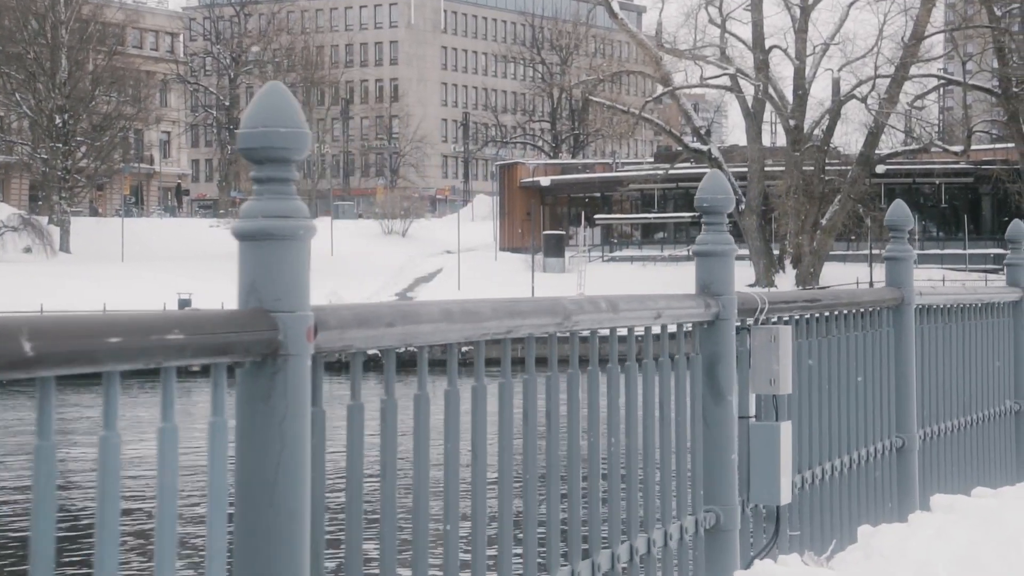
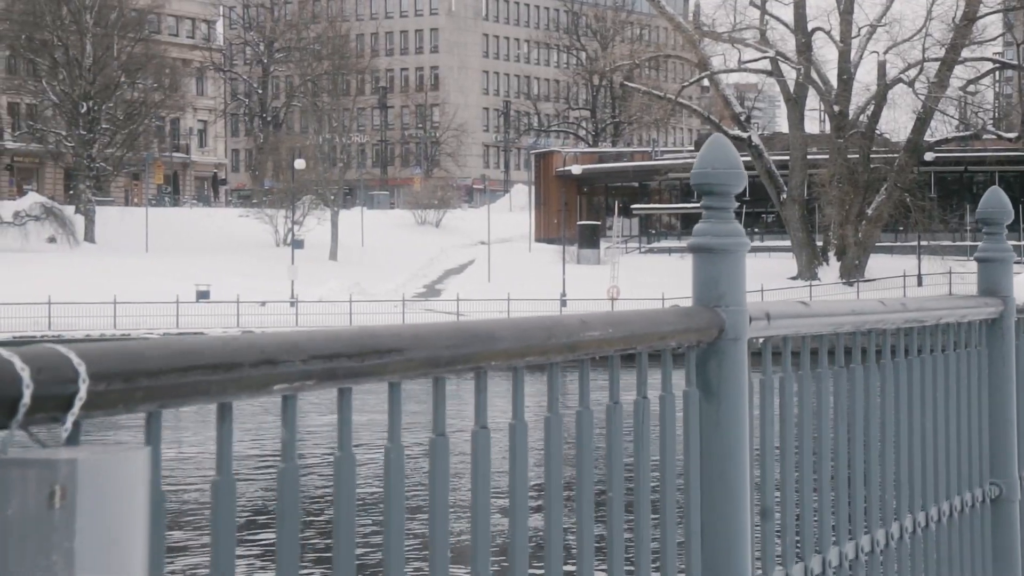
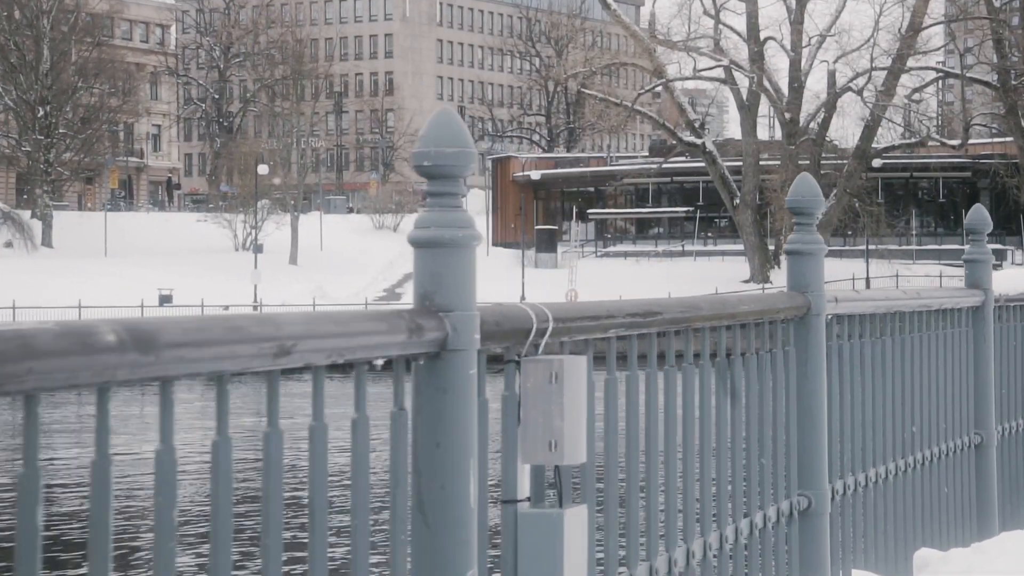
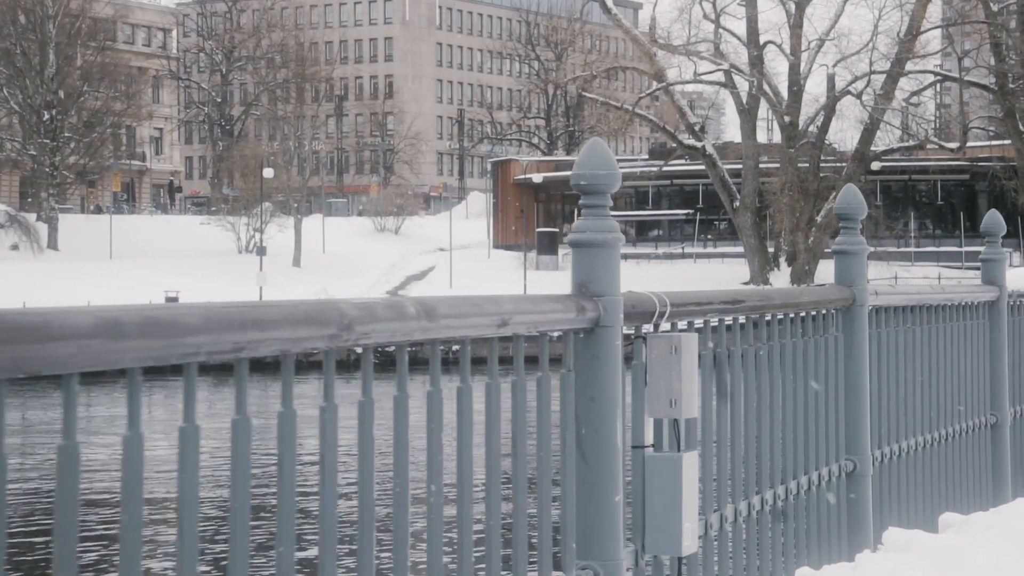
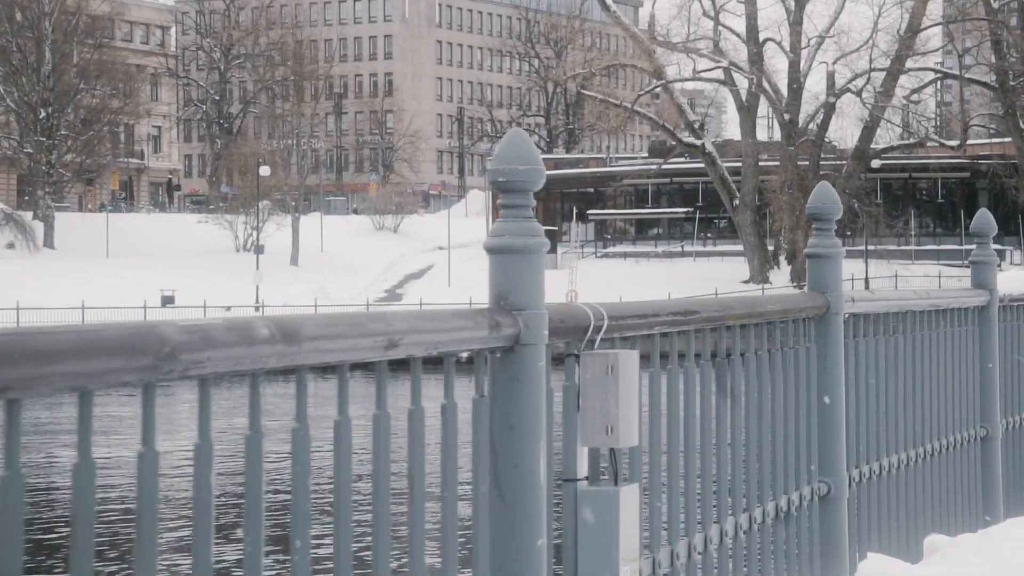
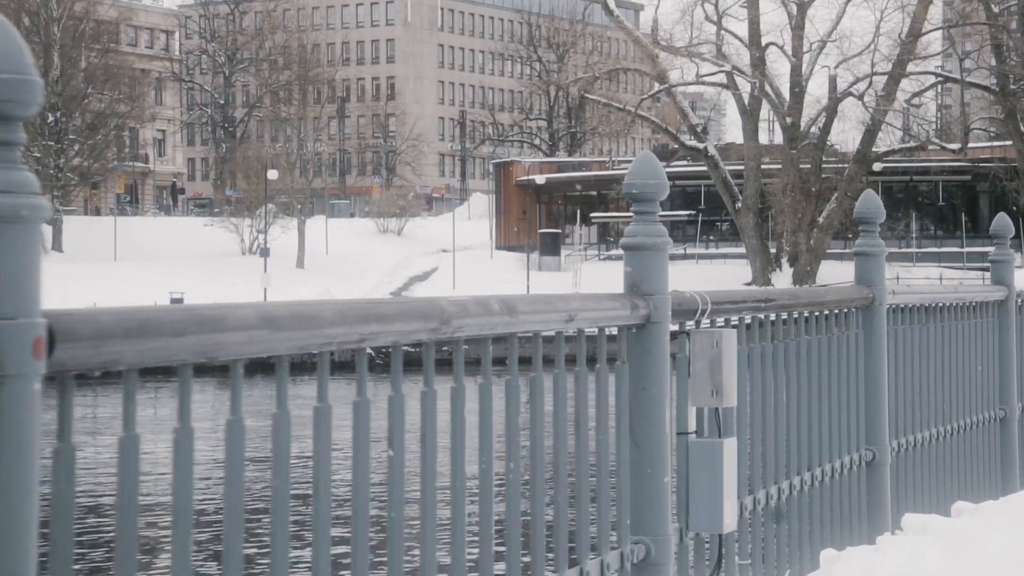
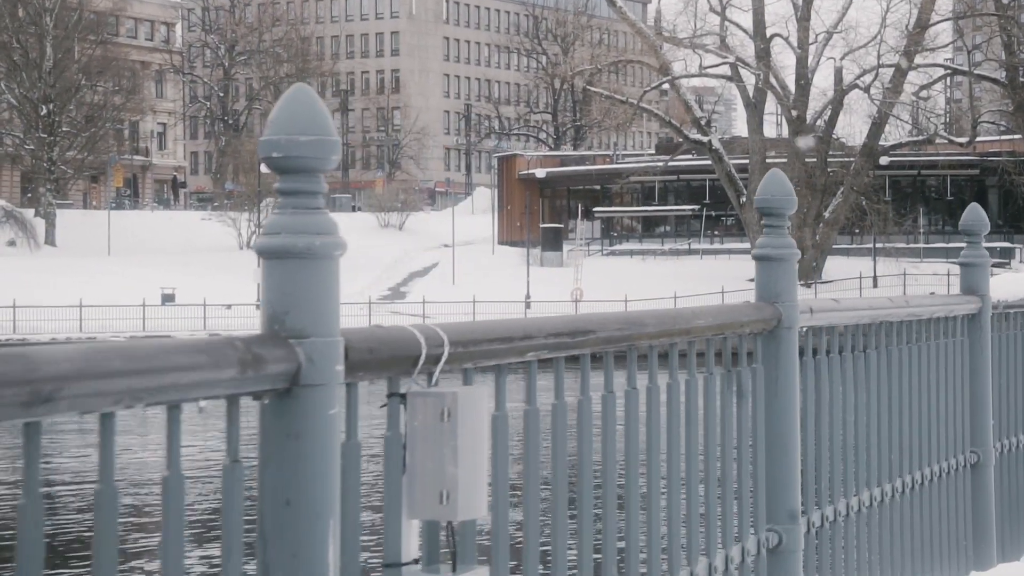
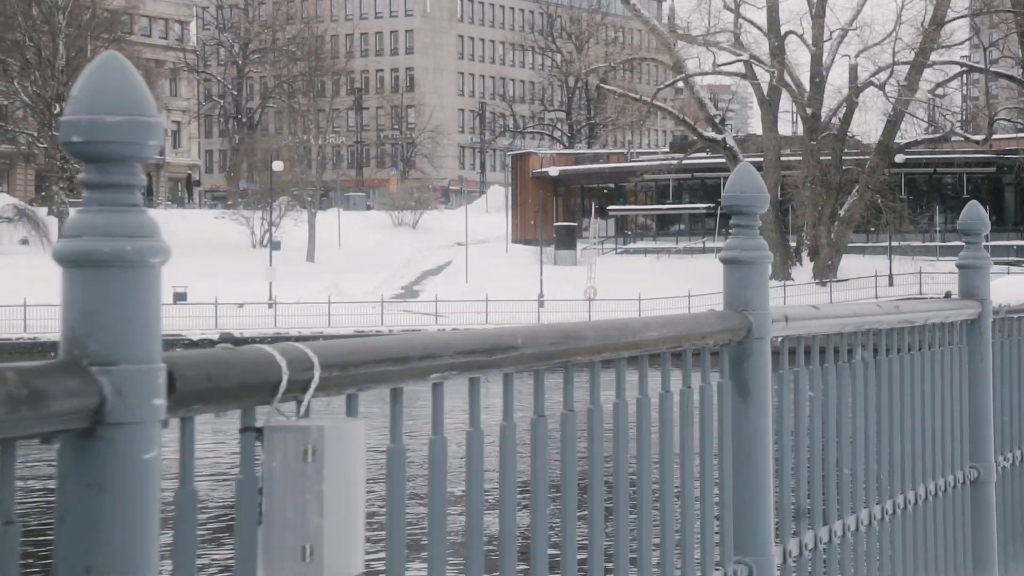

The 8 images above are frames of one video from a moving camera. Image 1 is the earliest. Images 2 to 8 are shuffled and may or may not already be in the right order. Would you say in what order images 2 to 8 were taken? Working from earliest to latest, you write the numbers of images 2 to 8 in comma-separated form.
6, 4, 5, 3, 7, 8, 2
